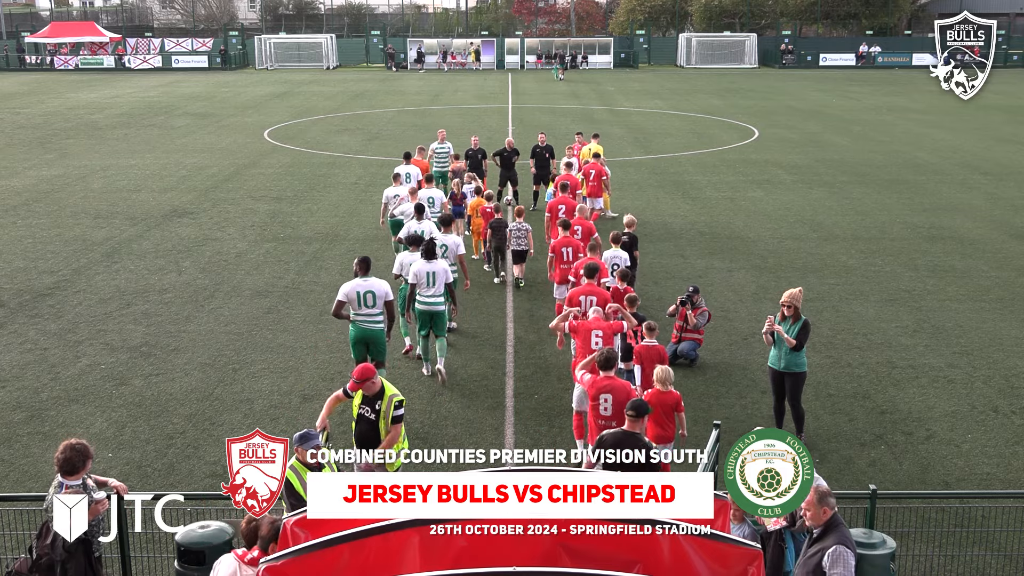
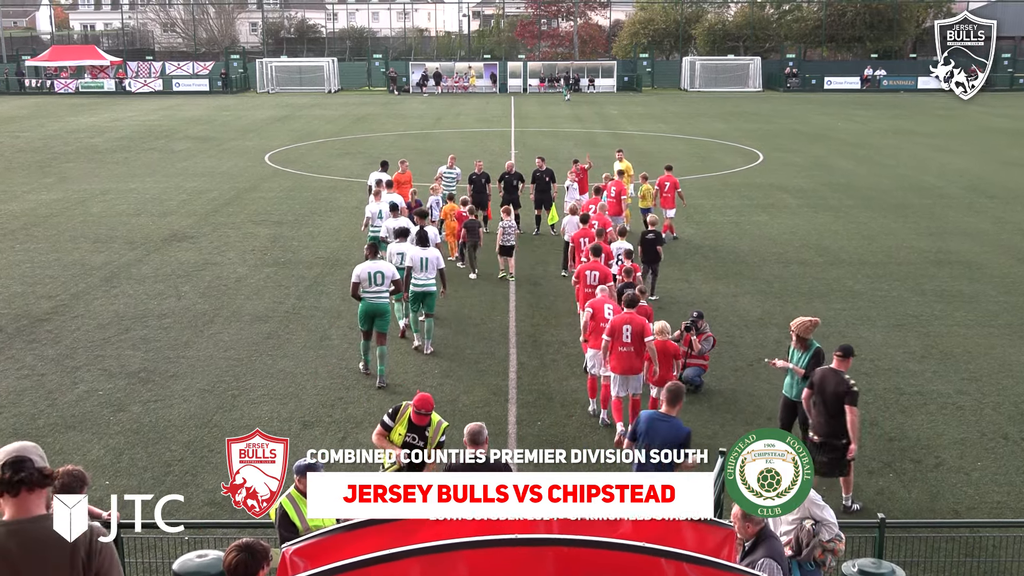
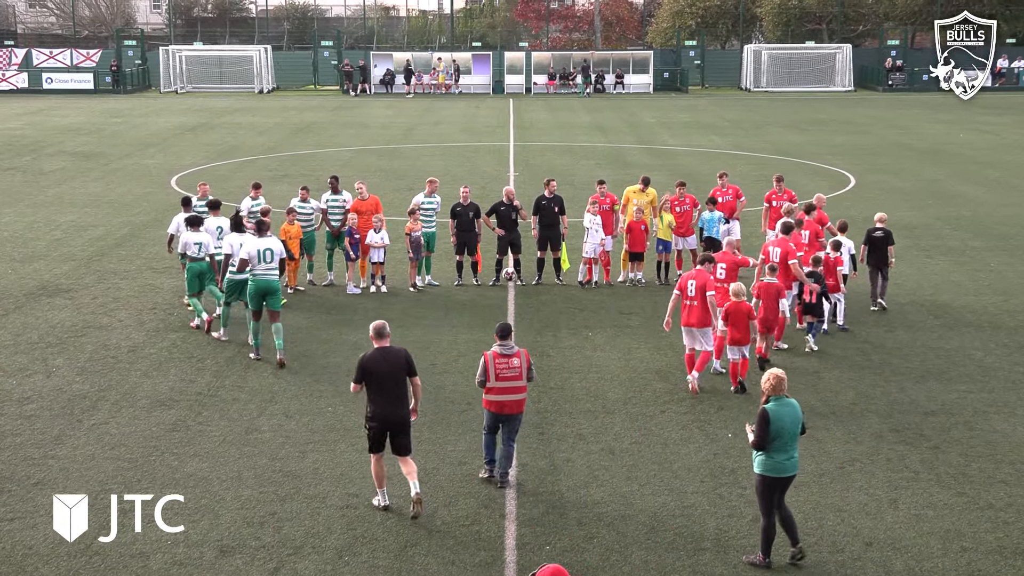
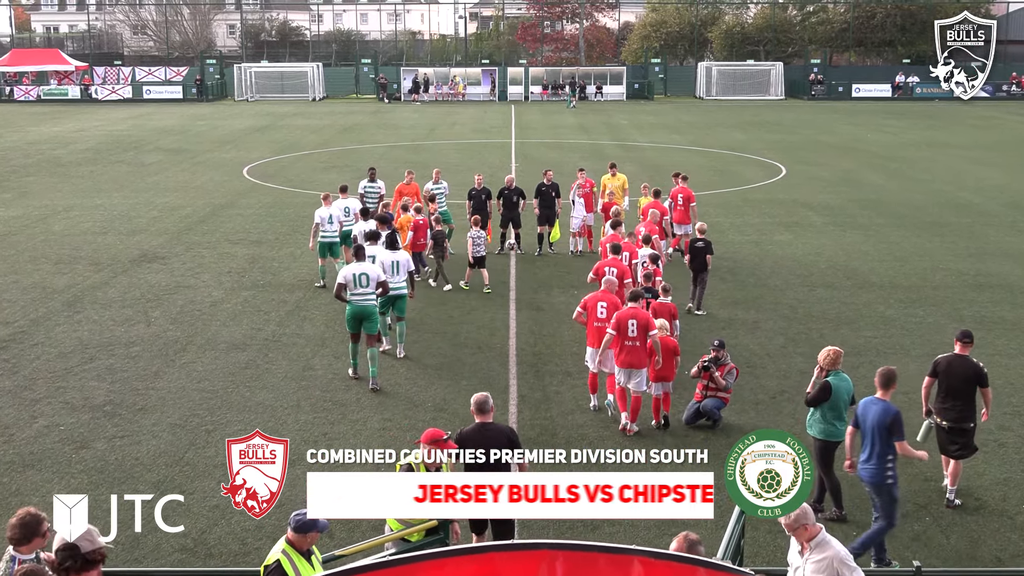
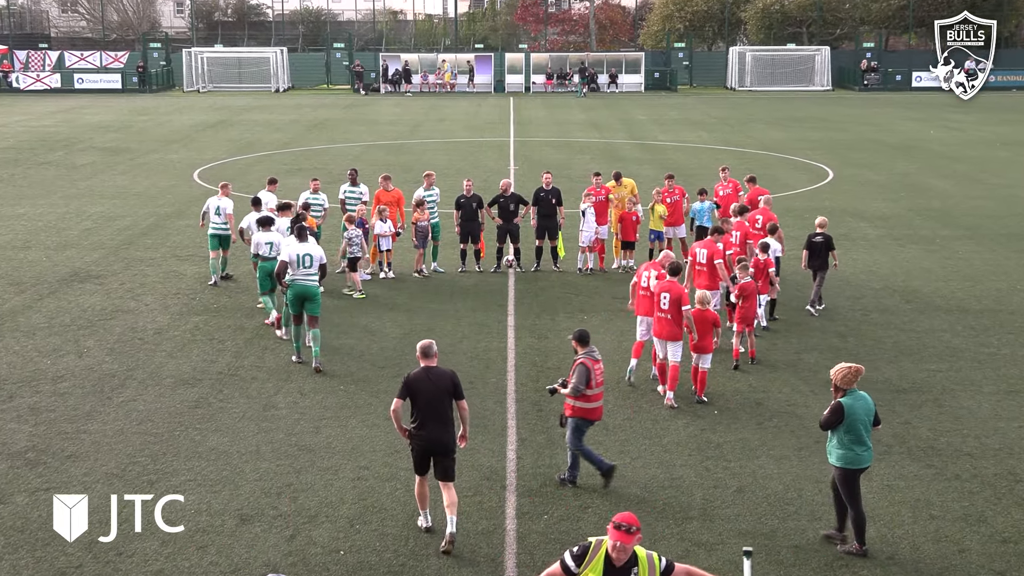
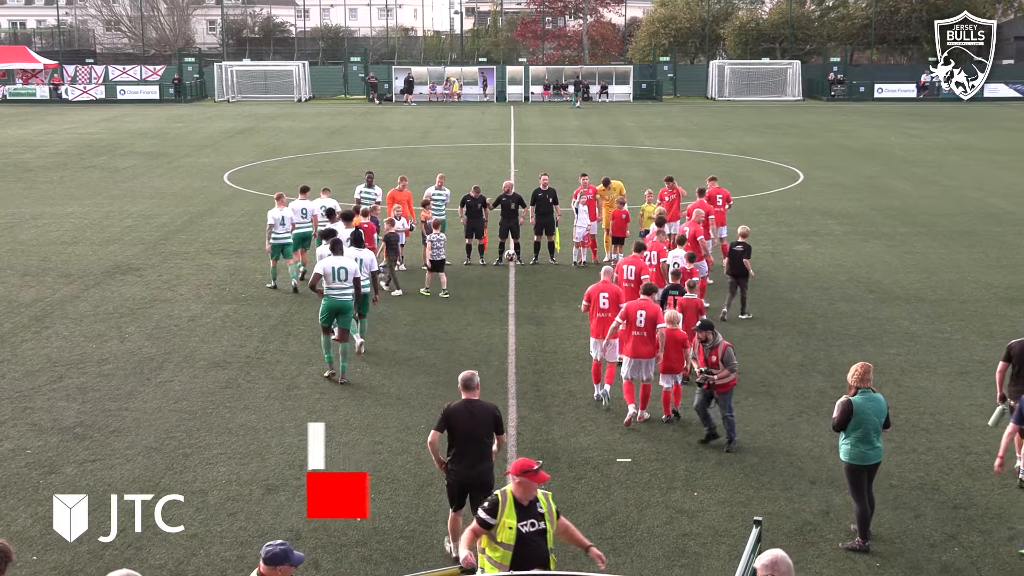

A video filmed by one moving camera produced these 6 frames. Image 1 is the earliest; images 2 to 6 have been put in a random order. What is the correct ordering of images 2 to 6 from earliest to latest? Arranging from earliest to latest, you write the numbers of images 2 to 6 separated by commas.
2, 4, 6, 5, 3
